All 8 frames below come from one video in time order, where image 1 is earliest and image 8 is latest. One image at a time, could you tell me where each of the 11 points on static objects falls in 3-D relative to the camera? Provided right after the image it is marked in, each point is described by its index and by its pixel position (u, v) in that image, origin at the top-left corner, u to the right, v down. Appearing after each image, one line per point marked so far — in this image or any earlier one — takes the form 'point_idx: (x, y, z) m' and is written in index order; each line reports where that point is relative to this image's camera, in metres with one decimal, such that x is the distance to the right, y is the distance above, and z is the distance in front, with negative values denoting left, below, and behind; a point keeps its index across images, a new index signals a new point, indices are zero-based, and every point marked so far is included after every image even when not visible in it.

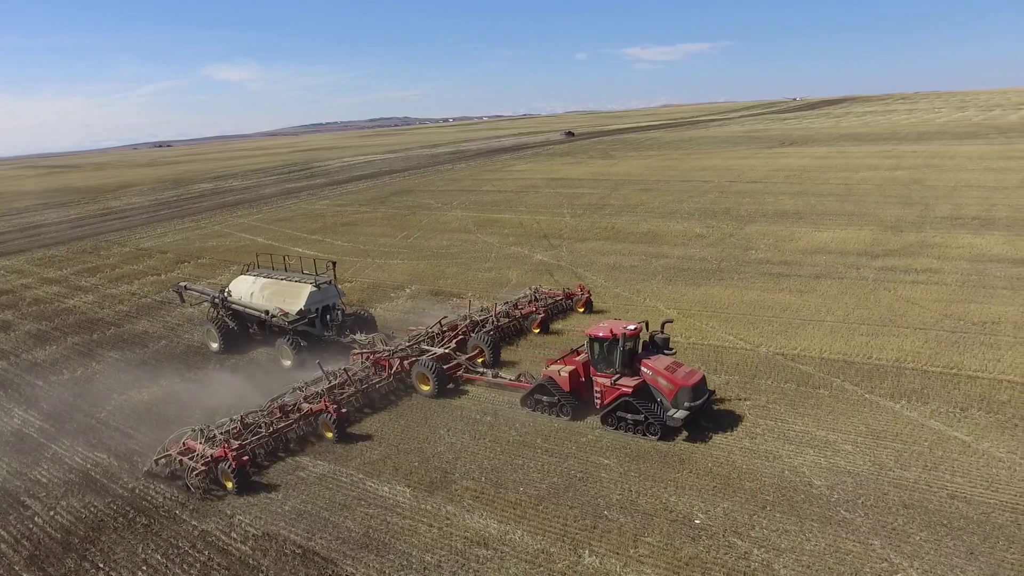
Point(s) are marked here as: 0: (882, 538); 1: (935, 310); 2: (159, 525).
0: (+4.4, -3.0, +8.9) m
1: (+9.2, -0.5, +16.3) m
2: (-4.9, -3.2, +10.6) m
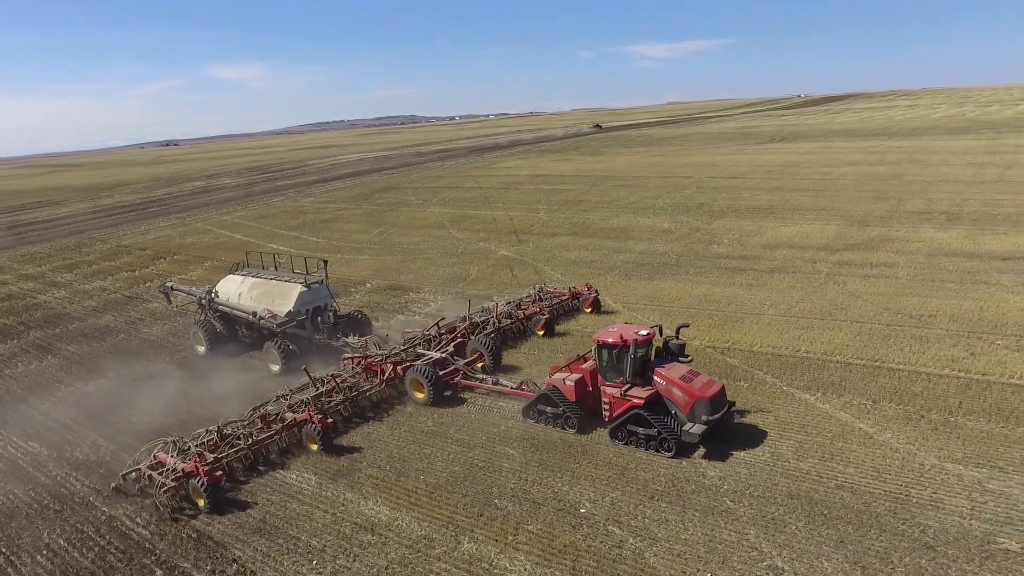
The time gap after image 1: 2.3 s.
0: (+2.9, -2.8, +8.9) m
1: (+7.9, -0.3, +16.3) m
2: (-6.3, -3.1, +10.8) m
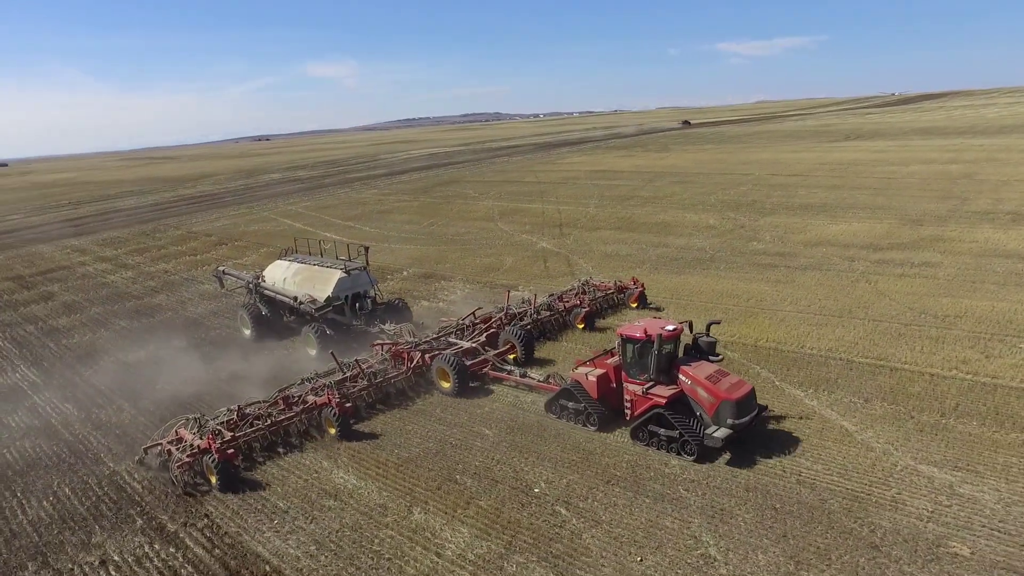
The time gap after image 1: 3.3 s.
0: (+2.2, -2.7, +8.8) m
1: (+8.1, -0.3, +15.5) m
2: (-6.7, -2.7, +11.8) m
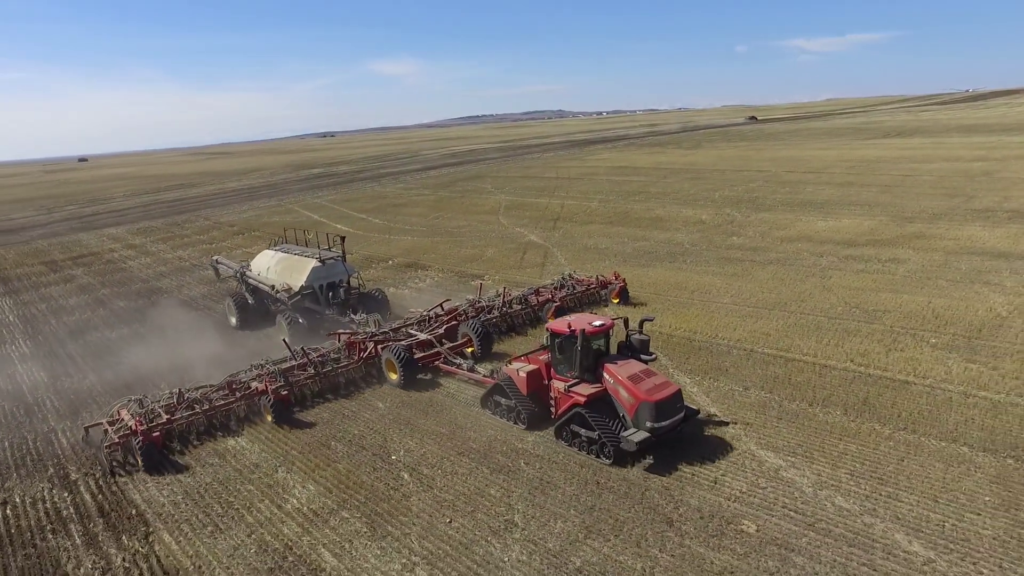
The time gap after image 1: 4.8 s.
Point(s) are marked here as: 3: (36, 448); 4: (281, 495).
0: (+0.2, -2.5, +9.2) m
1: (+6.7, -0.2, +15.3) m
2: (-8.4, -2.2, +13.1) m
3: (-7.5, -2.5, +11.9) m
4: (-3.0, -2.7, +9.7) m
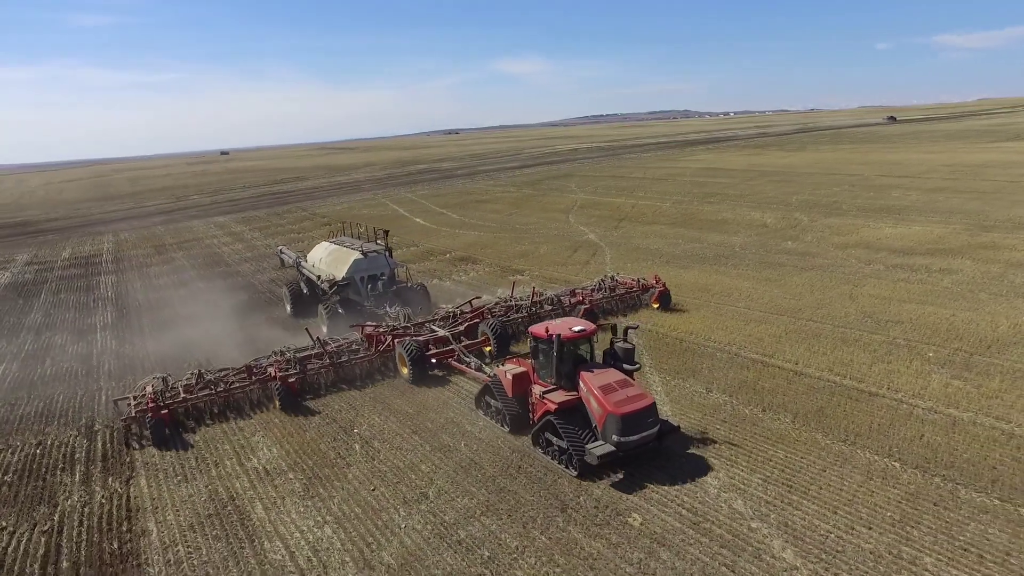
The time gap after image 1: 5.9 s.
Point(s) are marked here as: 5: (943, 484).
0: (-0.7, -2.3, +9.8) m
1: (+6.9, -0.4, +14.7) m
2: (-8.5, -1.8, +15.0) m
3: (-7.8, -2.1, +13.7) m
4: (-3.8, -2.4, +10.8) m
5: (+4.7, -2.2, +8.3) m
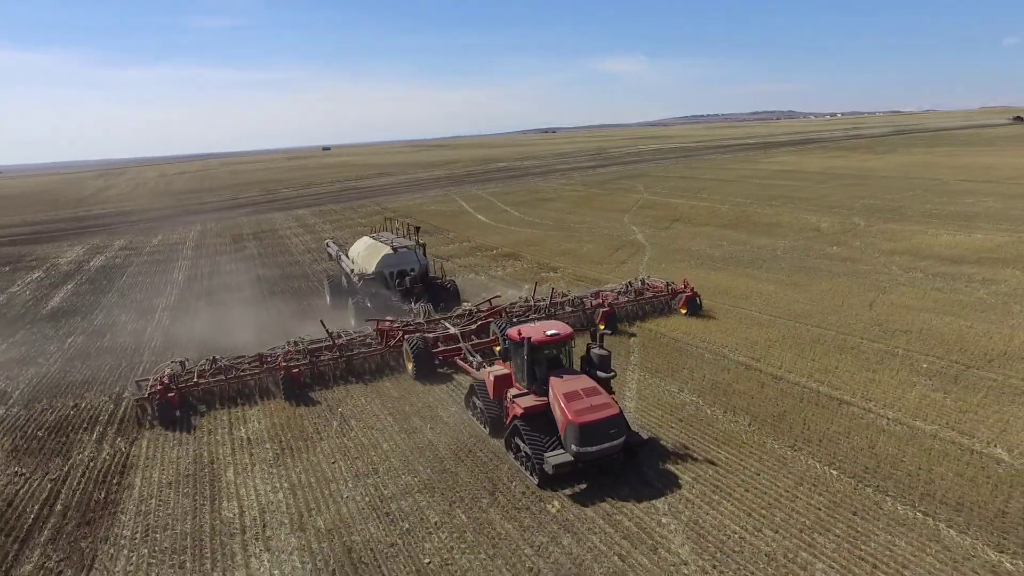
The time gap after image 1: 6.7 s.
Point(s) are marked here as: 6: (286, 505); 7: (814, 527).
0: (-1.3, -2.2, +10.3) m
1: (+6.9, -0.5, +14.1) m
2: (-8.3, -1.3, +16.6) m
3: (-7.8, -1.7, +15.2) m
4: (-4.2, -2.1, +11.7) m
5: (+3.8, -2.2, +8.1) m
6: (-2.7, -2.6, +9.1) m
7: (+3.0, -2.4, +7.6) m
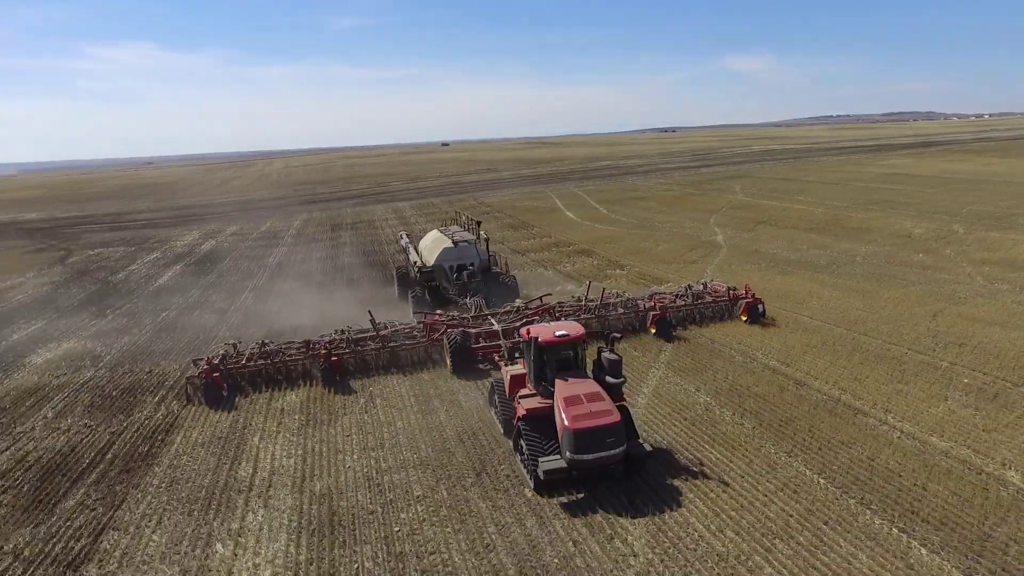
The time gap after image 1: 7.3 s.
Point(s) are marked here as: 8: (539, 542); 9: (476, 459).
0: (-1.3, -2.0, +10.8) m
1: (+7.5, -0.7, +13.2) m
2: (-7.1, -0.9, +18.1) m
3: (-6.9, -1.2, +16.6) m
4: (-3.9, -1.8, +12.7) m
5: (+3.5, -2.2, +7.8) m
6: (-2.8, -2.4, +9.9) m
7: (+2.6, -2.4, +7.4) m
8: (+0.3, -2.6, +7.6) m
9: (-0.4, -2.2, +9.6) m
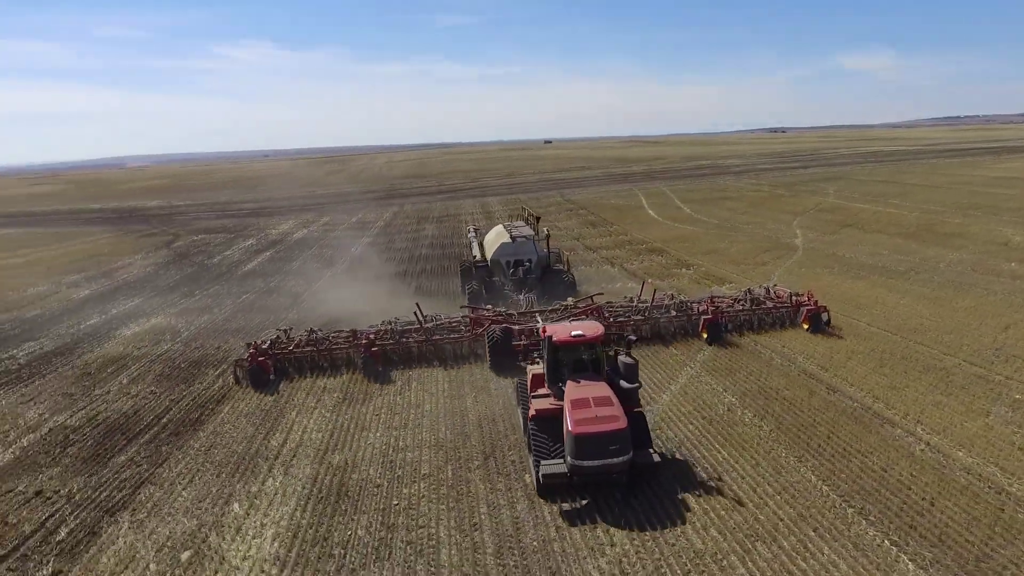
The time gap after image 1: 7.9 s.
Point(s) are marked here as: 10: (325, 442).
0: (-0.9, -1.8, +11.1) m
1: (+8.2, -0.8, +12.3) m
2: (-5.7, -0.5, +19.2) m
3: (-5.7, -0.8, +17.7) m
4: (-3.3, -1.6, +13.3) m
5: (+3.3, -2.2, +7.5) m
6: (-2.7, -2.1, +10.4) m
7: (+2.4, -2.4, +7.3) m
8: (+0.1, -2.5, +7.8) m
9: (-0.3, -2.1, +9.9) m
10: (-2.6, -2.1, +10.4) m
